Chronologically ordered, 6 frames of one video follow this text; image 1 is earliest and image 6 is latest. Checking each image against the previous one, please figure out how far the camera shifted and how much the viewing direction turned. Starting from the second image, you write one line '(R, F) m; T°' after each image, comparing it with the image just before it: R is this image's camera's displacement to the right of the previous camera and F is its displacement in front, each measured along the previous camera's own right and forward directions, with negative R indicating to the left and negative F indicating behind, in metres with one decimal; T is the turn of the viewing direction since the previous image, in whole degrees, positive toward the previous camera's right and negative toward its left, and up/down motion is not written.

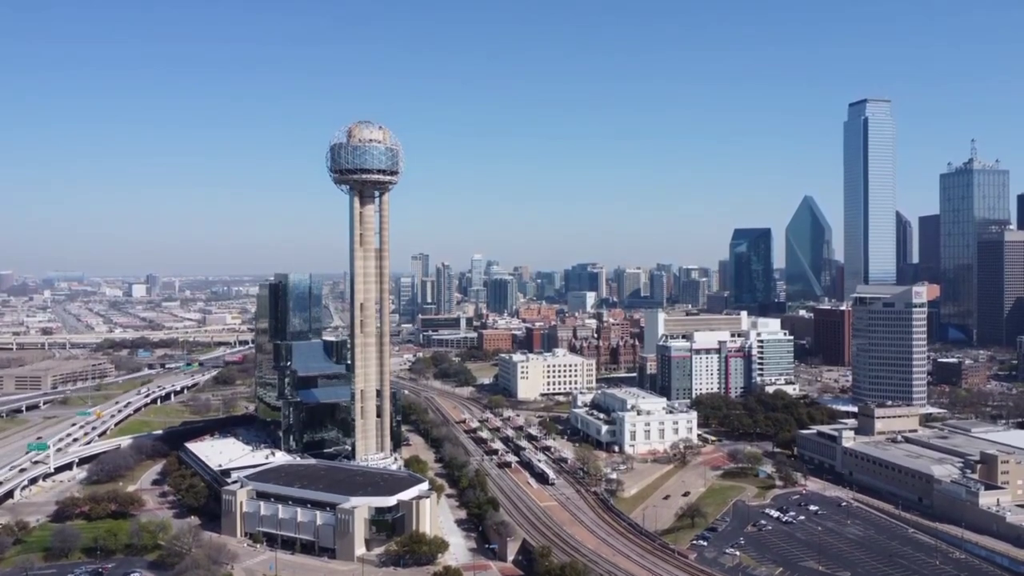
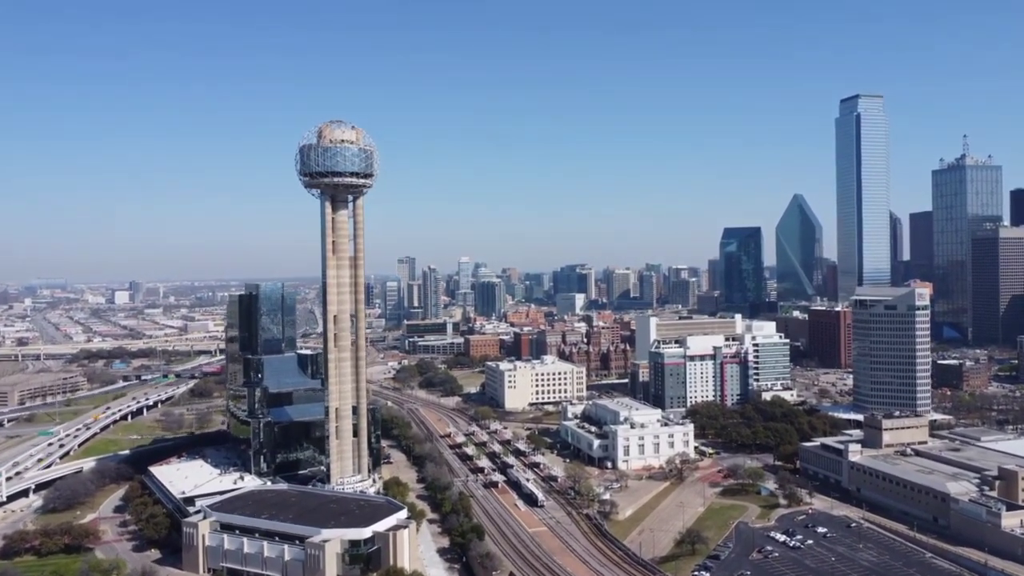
(+0.2, +2.5) m; +1°
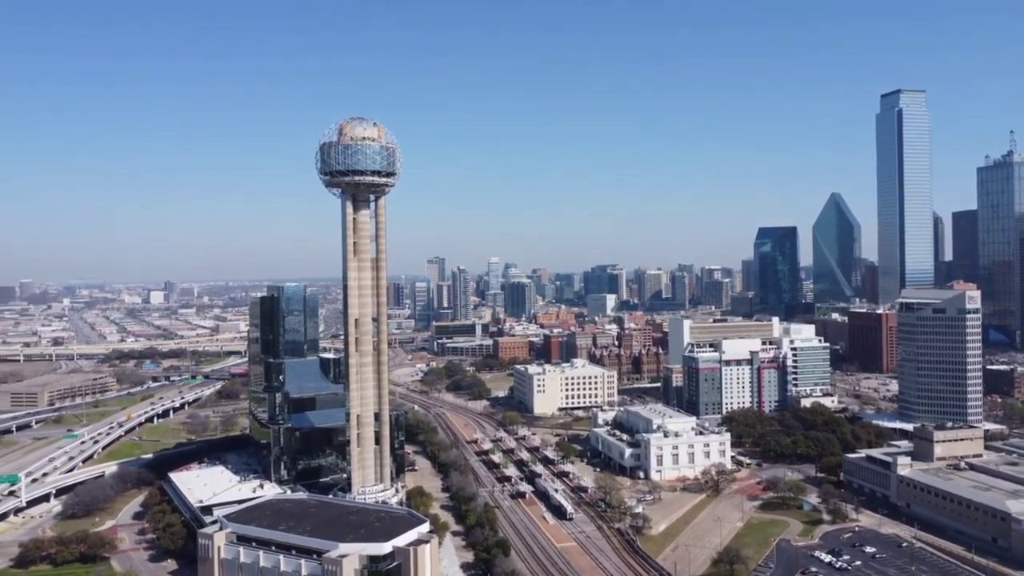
(+0.1, +1.6) m; -2°
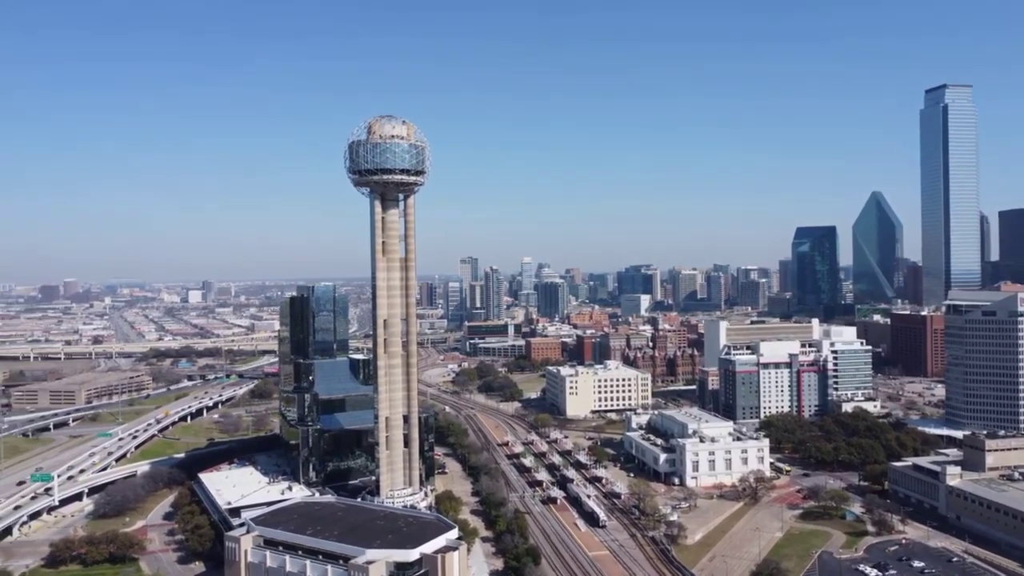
(+0.1, +0.8) m; -2°
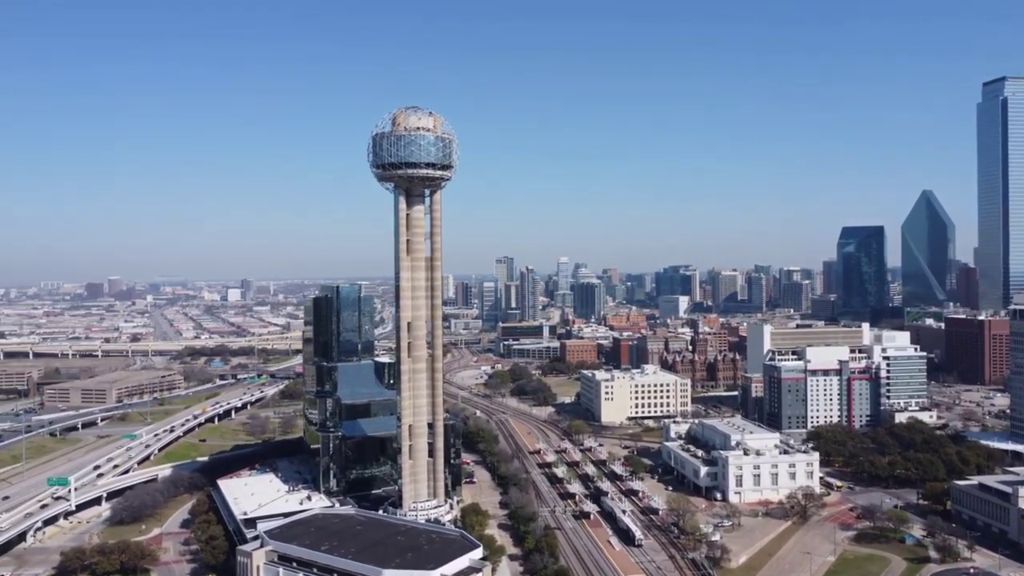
(+0.2, +2.1) m; -3°
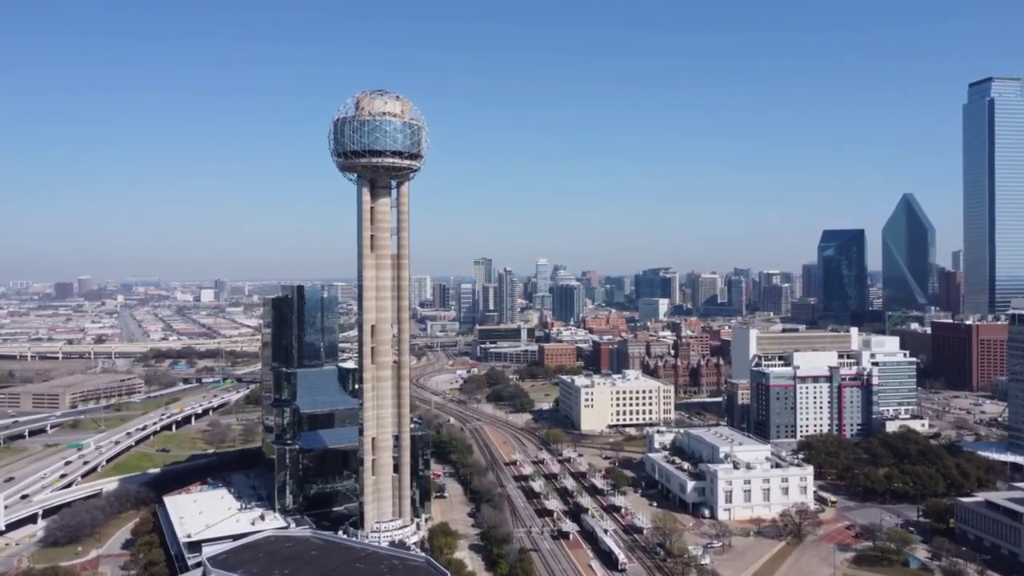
(+0.2, +2.7) m; +1°
